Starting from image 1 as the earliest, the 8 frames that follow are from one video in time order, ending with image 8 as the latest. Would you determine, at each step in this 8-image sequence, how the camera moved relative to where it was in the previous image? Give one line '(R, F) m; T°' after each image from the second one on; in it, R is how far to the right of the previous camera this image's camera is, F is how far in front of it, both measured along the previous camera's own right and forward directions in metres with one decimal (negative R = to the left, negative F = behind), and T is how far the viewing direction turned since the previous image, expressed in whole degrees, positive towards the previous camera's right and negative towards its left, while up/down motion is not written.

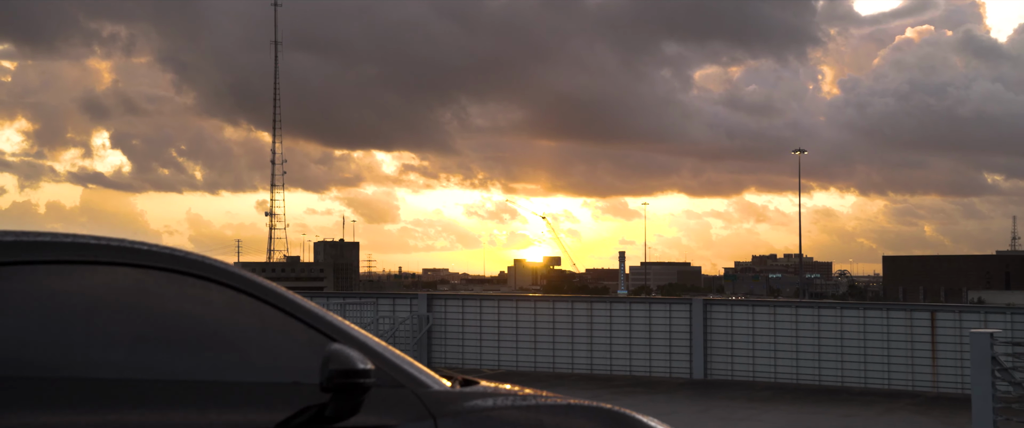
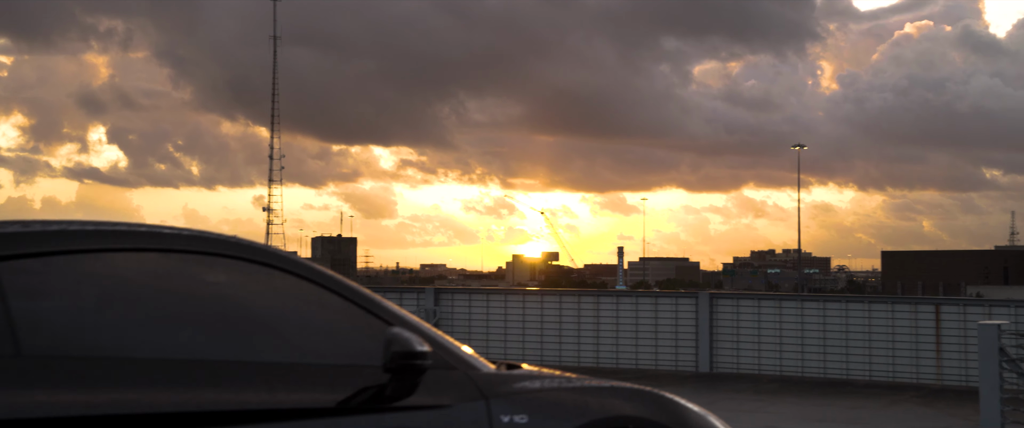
(-0.1, -0.1) m; 0°
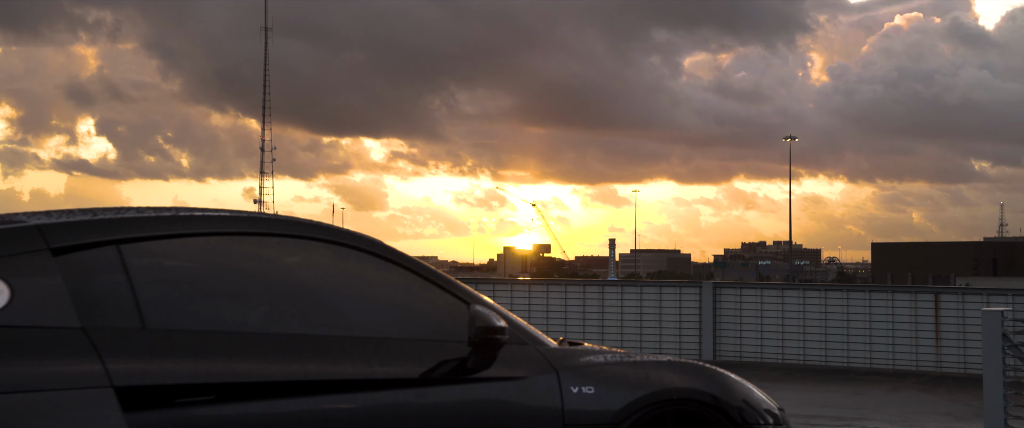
(-0.2, -0.2) m; 0°
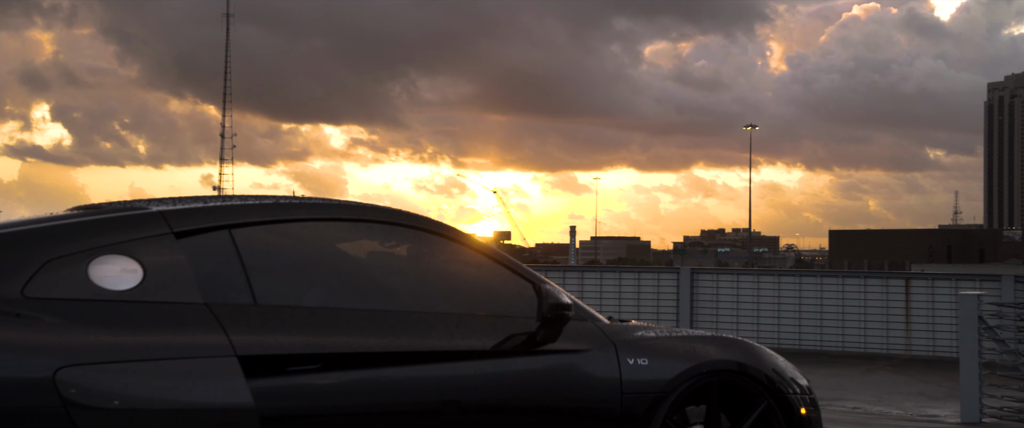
(-0.3, -0.3) m; +2°
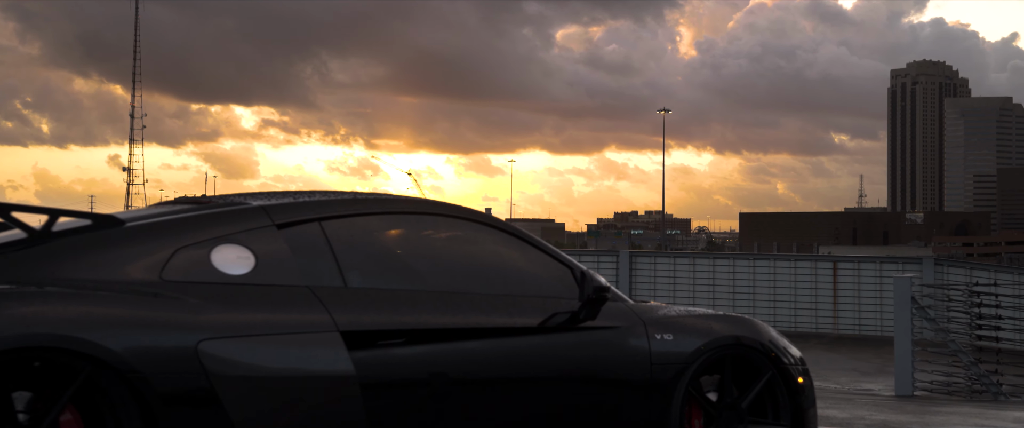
(-0.4, -0.4) m; +4°
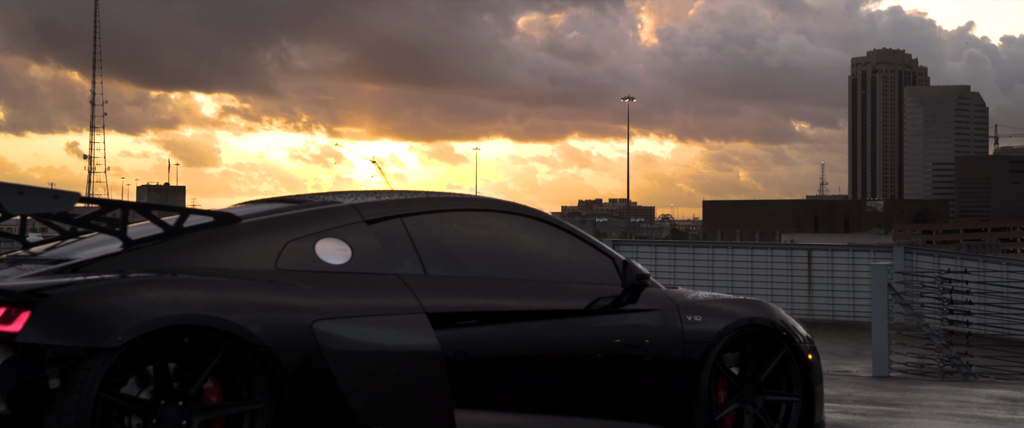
(-0.3, -0.5) m; +2°
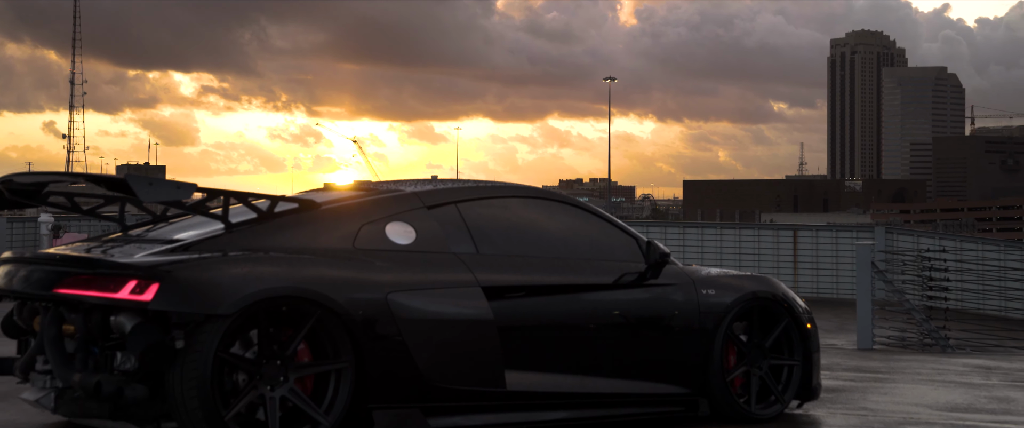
(-0.2, -0.6) m; +1°
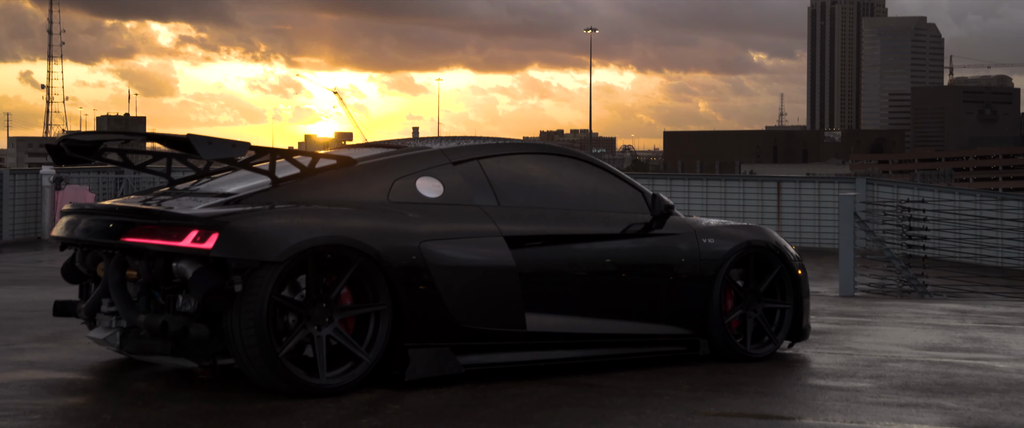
(-0.1, -0.4) m; +1°
